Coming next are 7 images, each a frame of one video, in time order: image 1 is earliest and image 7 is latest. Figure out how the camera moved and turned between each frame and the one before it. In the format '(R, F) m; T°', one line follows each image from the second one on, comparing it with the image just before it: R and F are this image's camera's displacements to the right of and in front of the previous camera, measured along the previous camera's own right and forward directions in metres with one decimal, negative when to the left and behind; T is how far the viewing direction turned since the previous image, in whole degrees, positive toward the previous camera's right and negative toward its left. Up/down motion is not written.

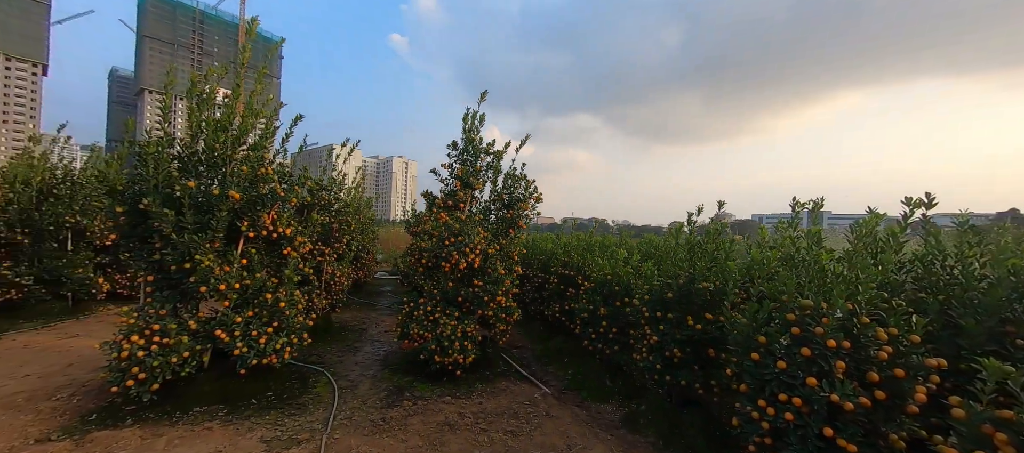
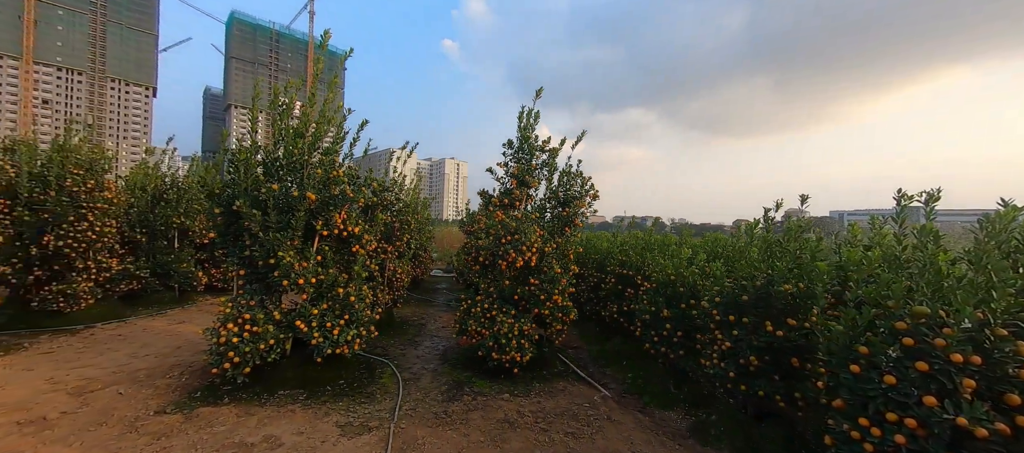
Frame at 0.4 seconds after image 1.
(-0.1, 0.0) m; -8°
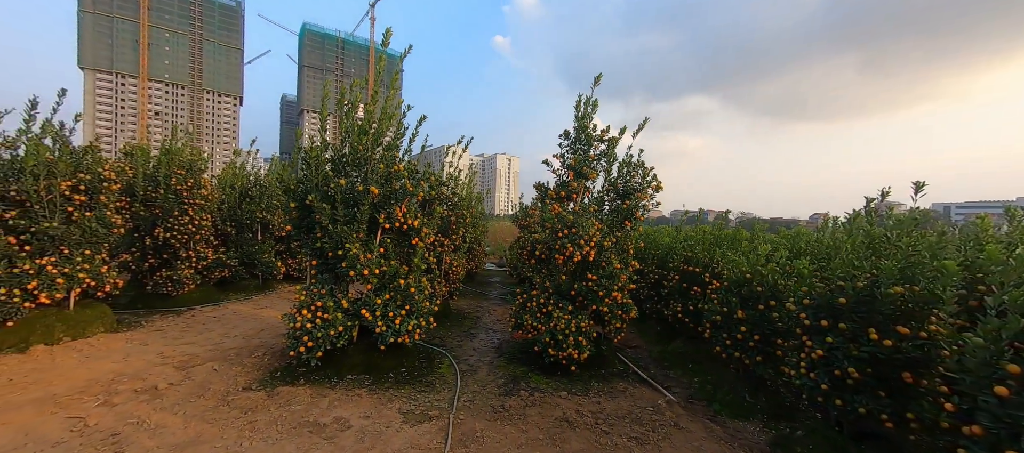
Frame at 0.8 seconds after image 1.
(0.0, +0.1) m; -8°
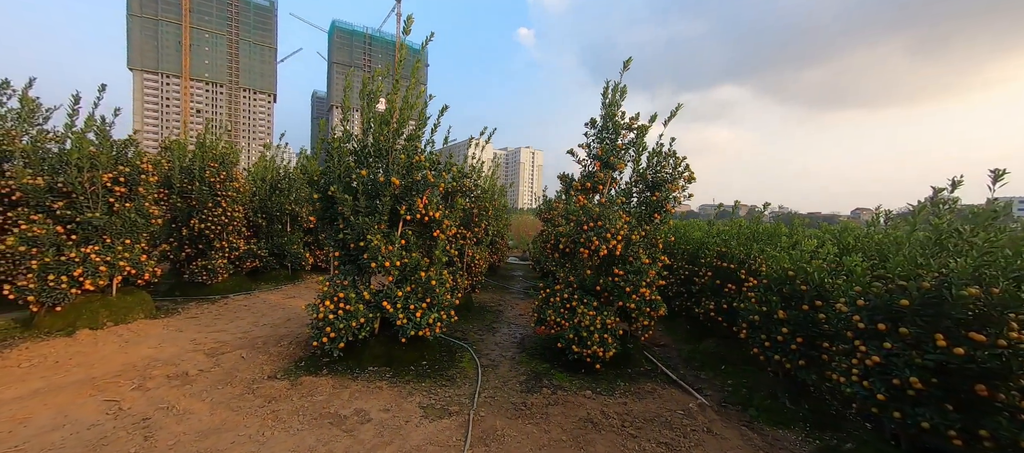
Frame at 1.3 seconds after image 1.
(0.0, +0.1) m; -4°
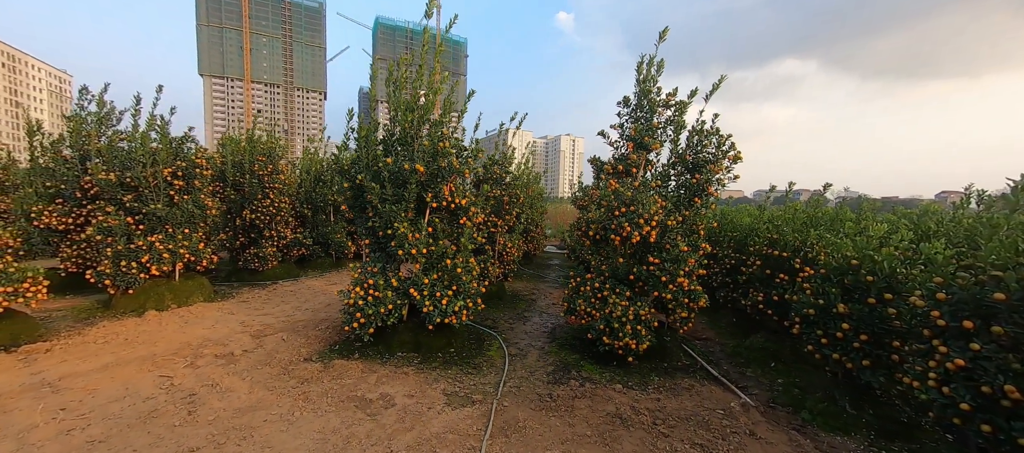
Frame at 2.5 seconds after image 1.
(+0.2, +0.1) m; -6°
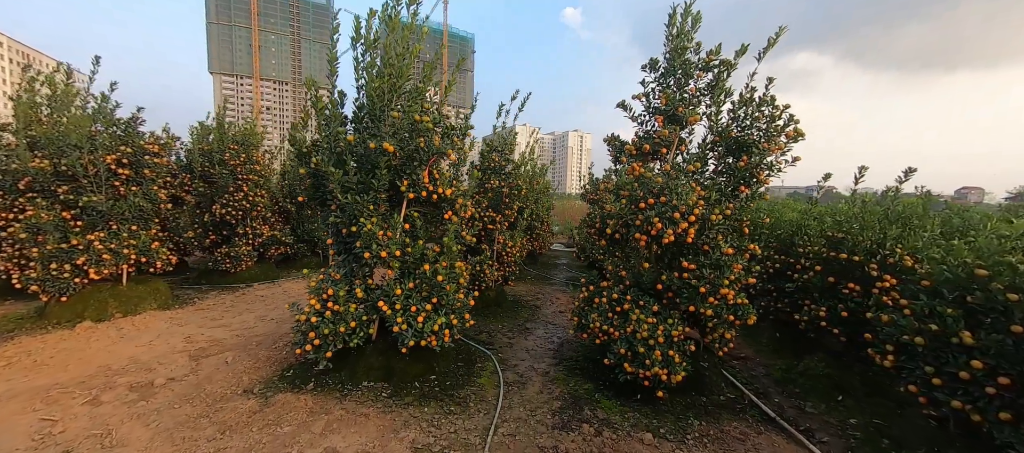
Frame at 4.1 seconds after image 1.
(+0.1, +1.0) m; -1°
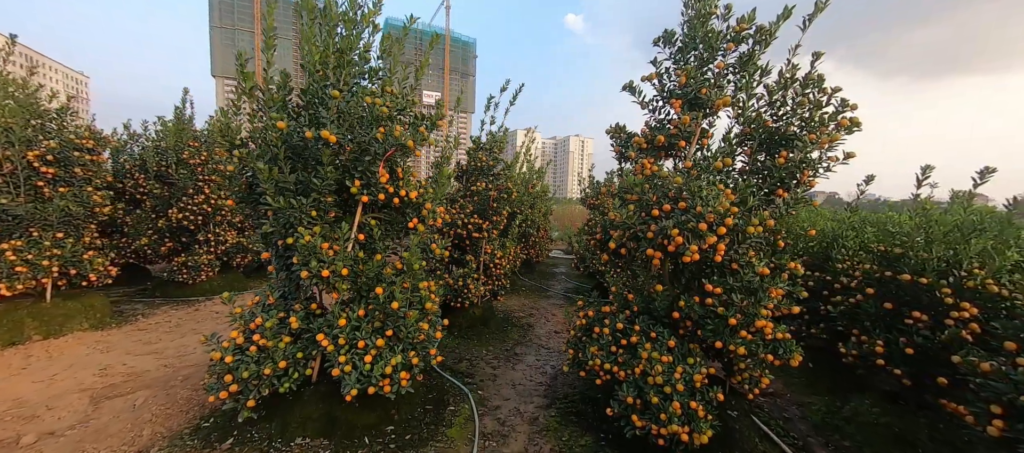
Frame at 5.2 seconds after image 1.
(+0.2, +0.8) m; 0°
